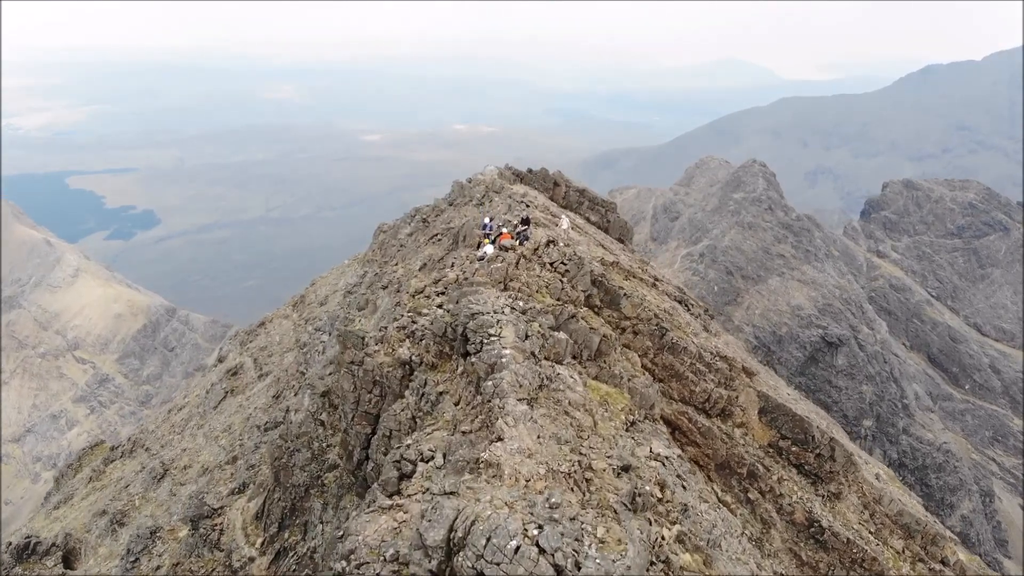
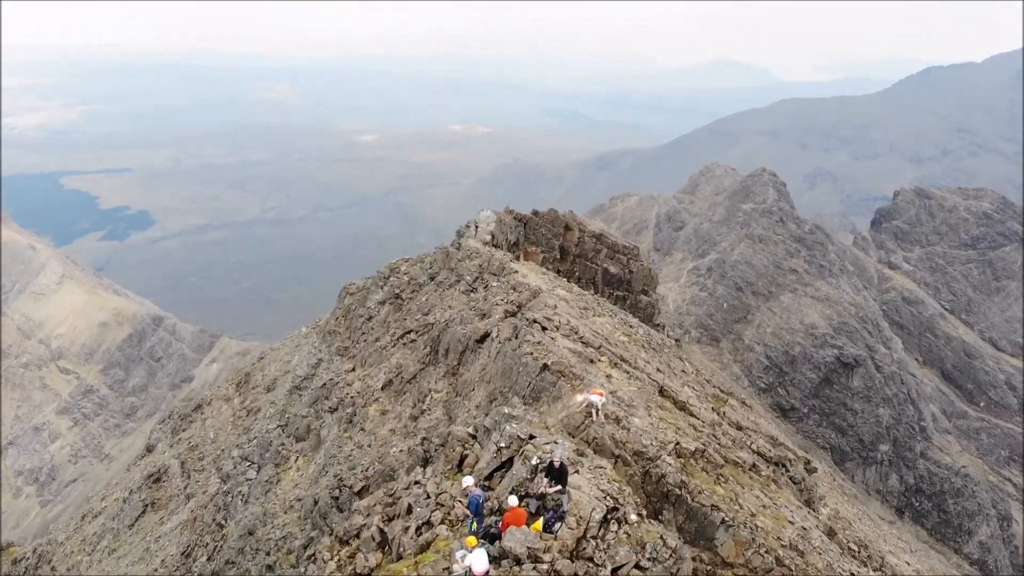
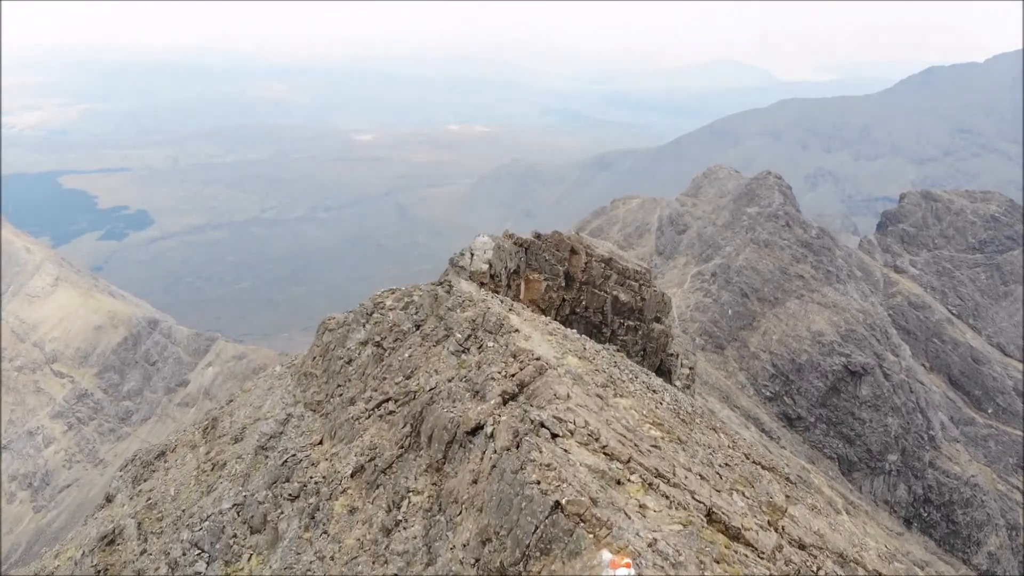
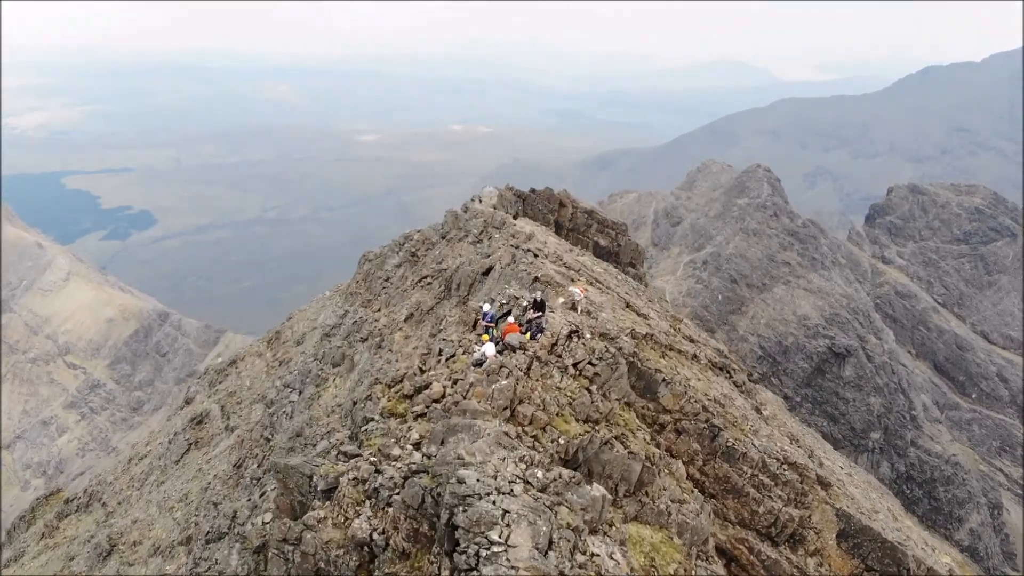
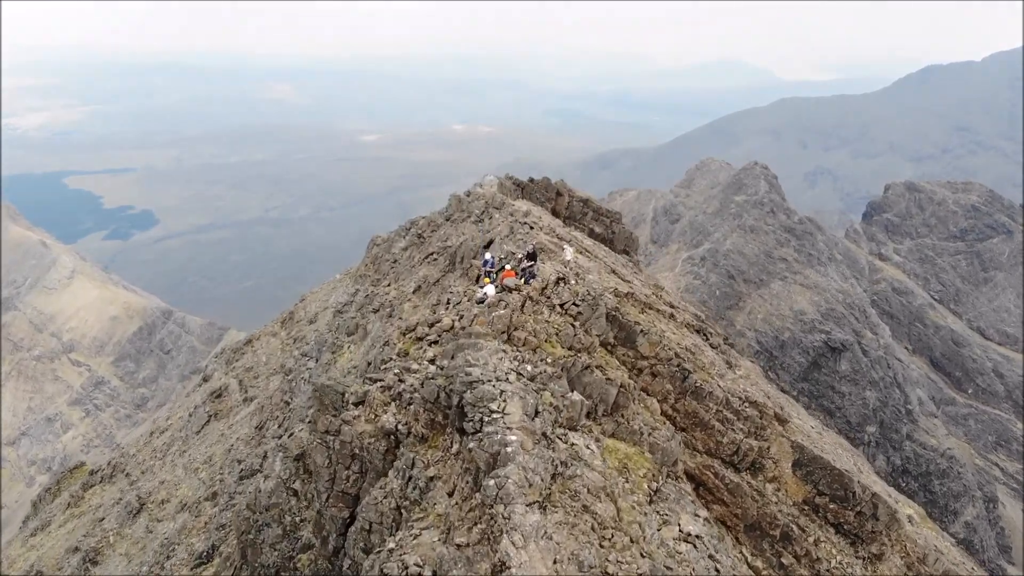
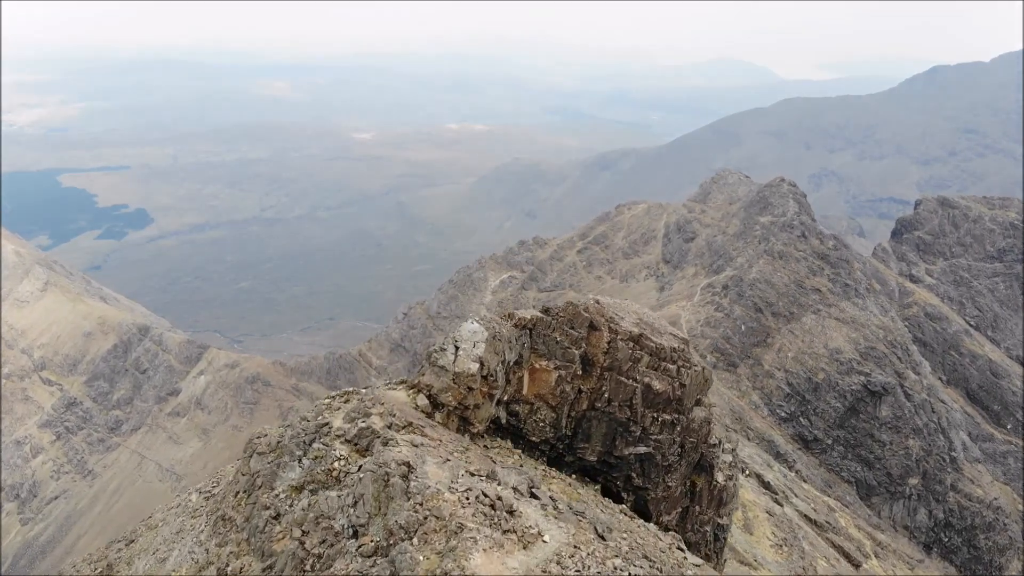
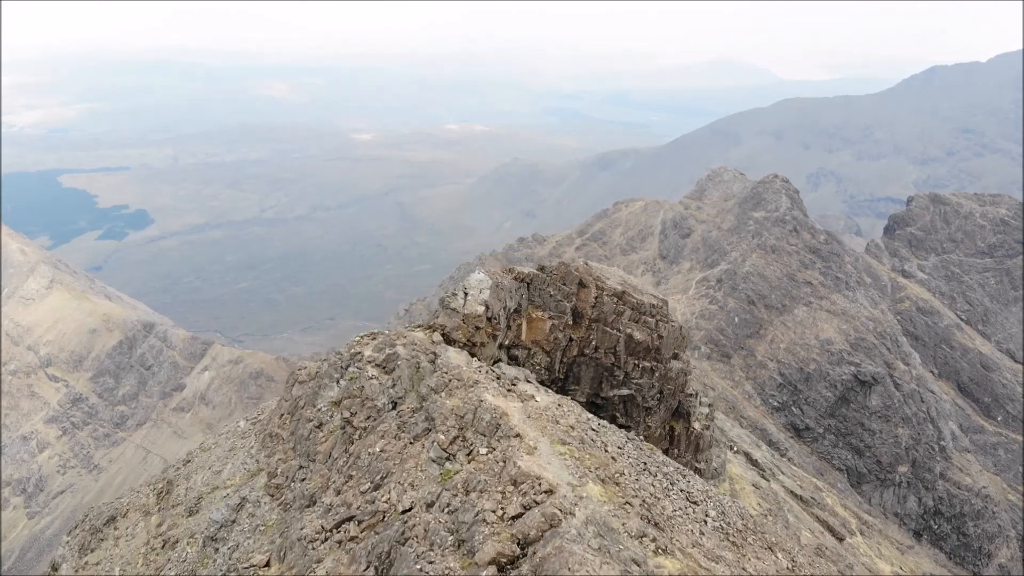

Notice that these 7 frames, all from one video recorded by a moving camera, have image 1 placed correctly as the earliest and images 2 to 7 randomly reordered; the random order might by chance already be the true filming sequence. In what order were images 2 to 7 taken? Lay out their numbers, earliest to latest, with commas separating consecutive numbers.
5, 4, 2, 3, 7, 6
